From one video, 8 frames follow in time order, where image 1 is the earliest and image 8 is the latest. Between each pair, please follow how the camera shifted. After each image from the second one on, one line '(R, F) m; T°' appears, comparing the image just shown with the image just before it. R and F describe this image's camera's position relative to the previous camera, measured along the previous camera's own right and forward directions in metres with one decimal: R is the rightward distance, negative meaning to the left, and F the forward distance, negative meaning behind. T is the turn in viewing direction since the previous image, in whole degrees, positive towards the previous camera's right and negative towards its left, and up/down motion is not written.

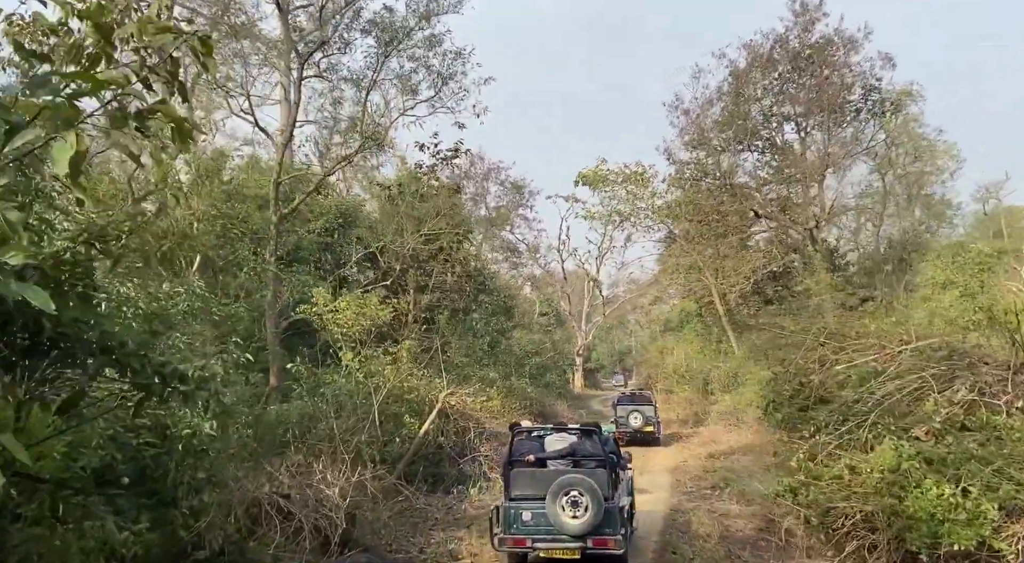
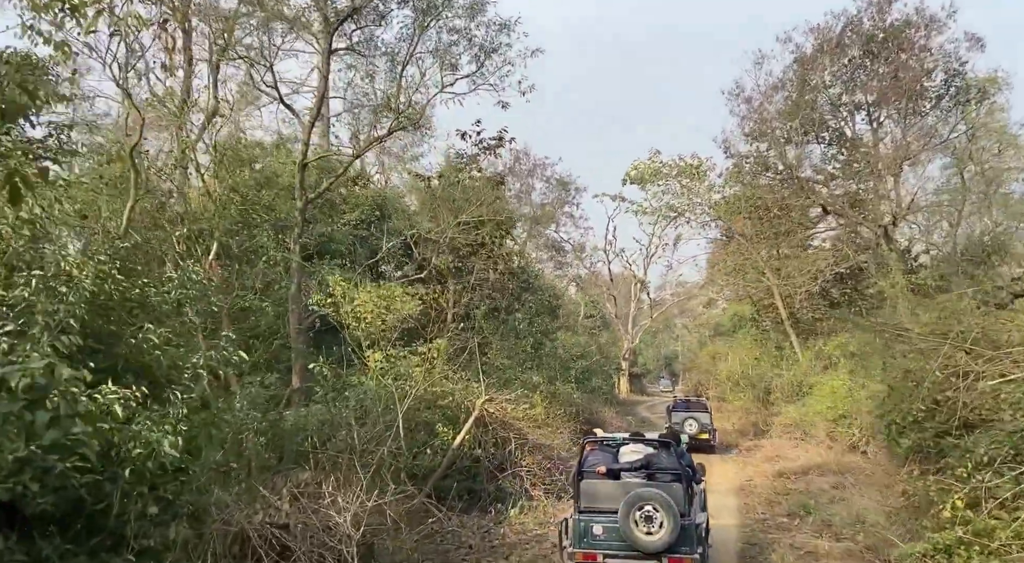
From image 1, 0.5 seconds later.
(-0.1, +1.2) m; -3°
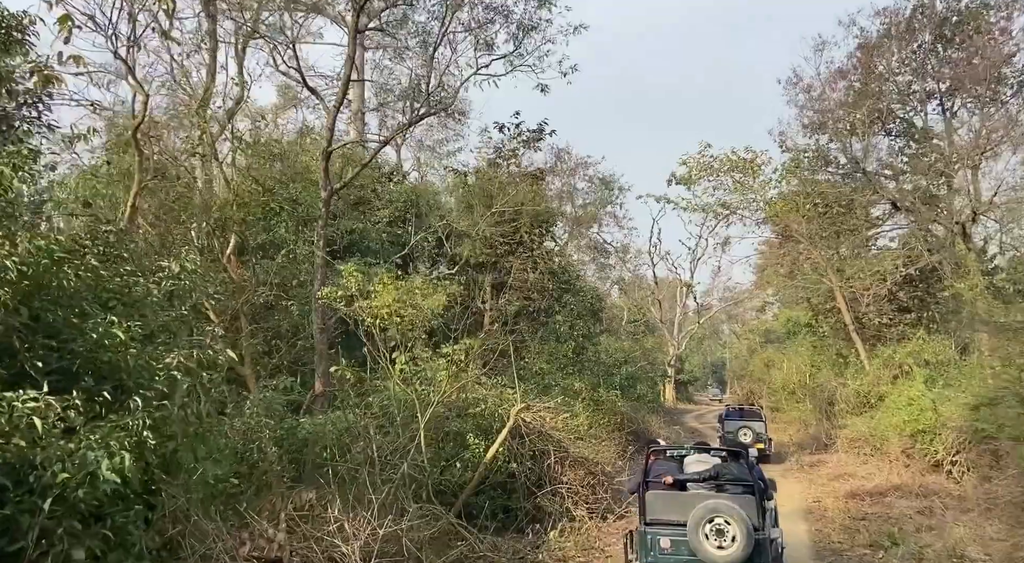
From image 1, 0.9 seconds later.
(0.0, +0.9) m; -3°
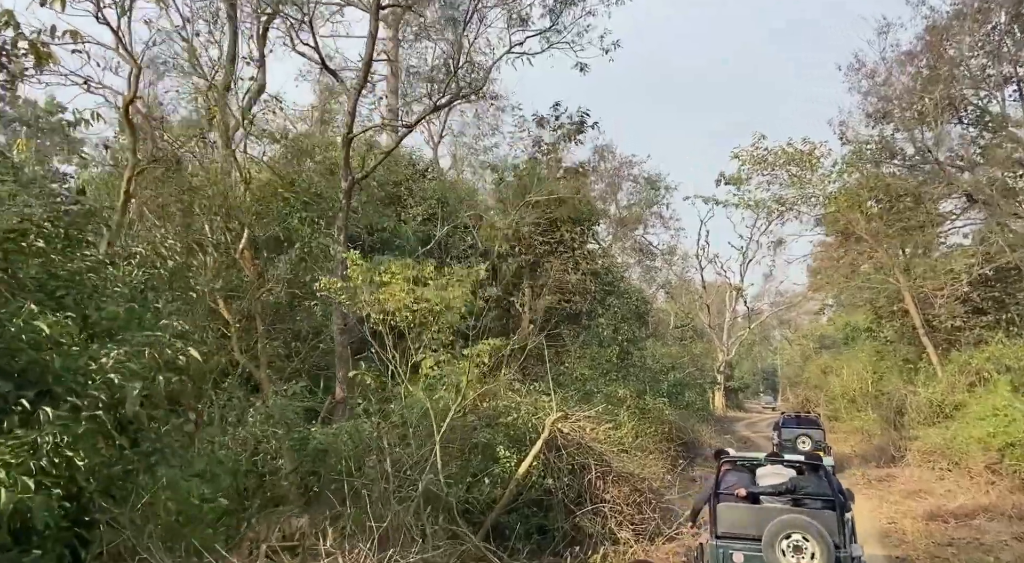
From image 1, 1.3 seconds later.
(+0.1, +0.9) m; -3°
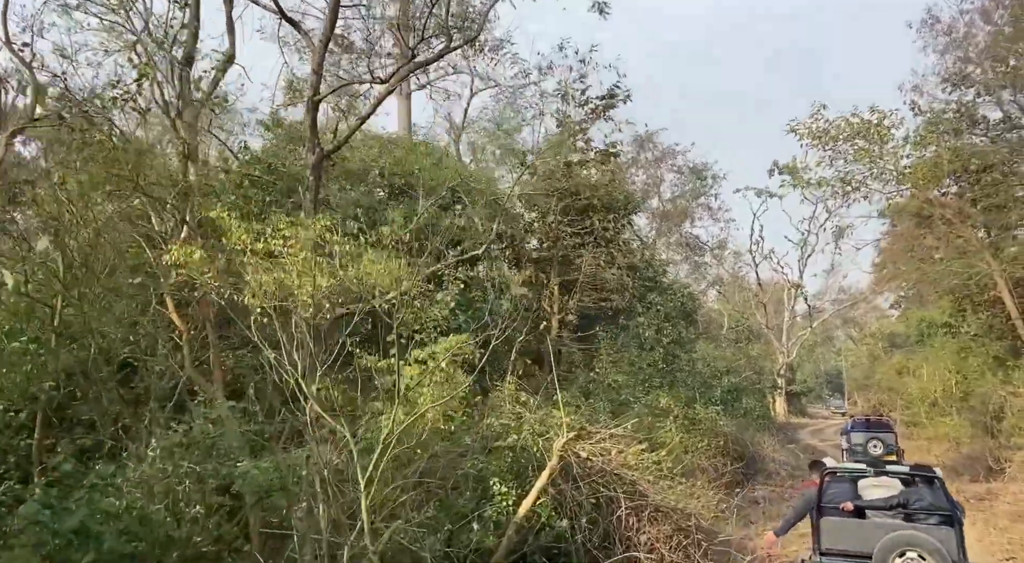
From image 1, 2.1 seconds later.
(+0.4, +1.7) m; -4°
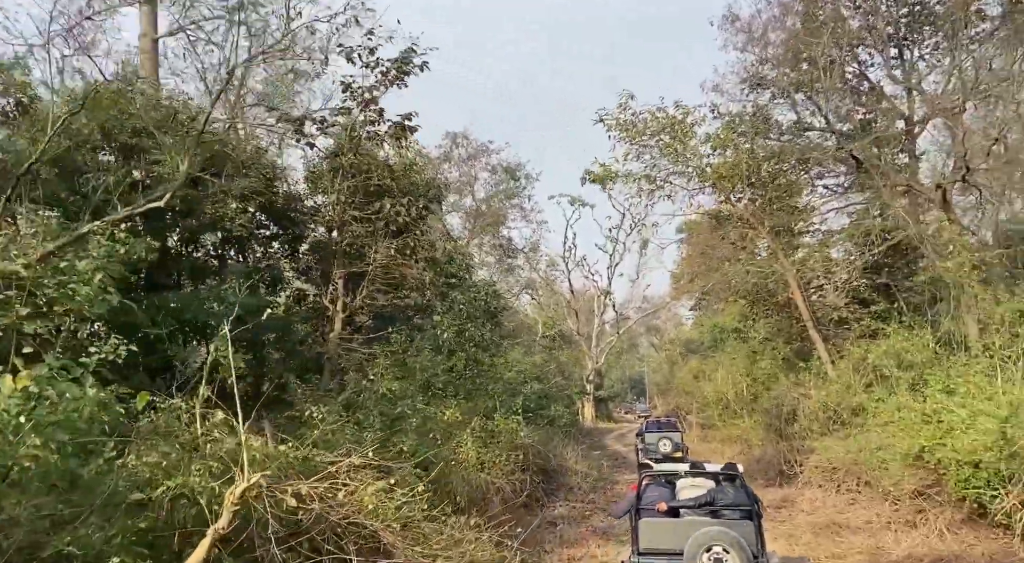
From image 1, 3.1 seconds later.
(+0.8, +1.7) m; +14°
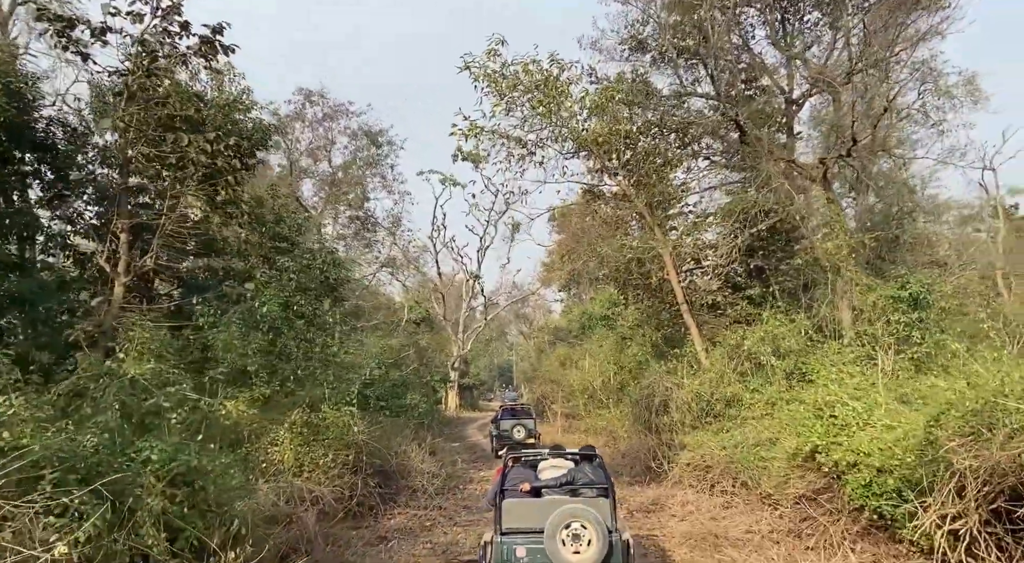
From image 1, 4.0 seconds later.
(+0.5, +1.9) m; +10°
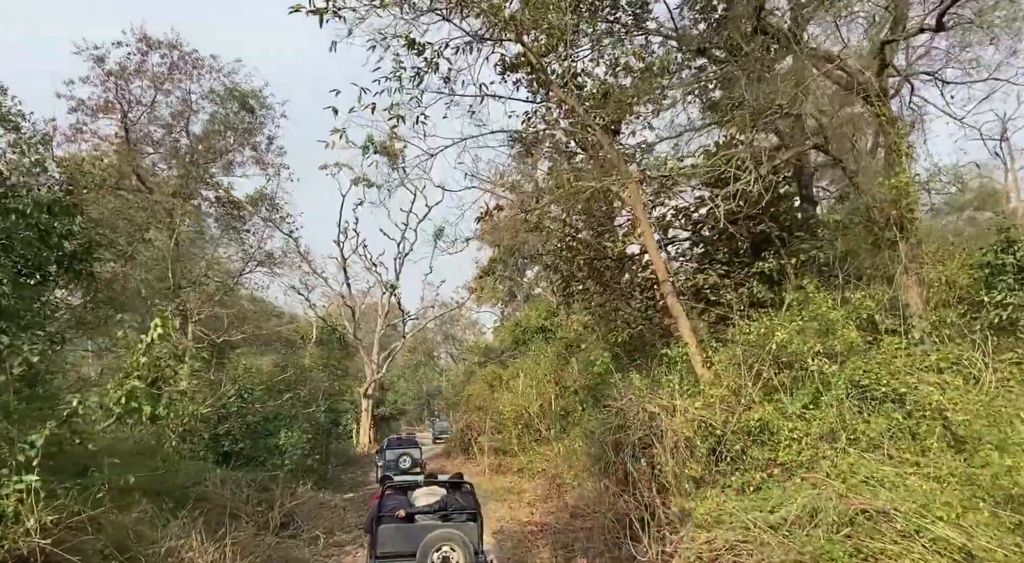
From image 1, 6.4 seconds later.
(+0.6, +5.0) m; +5°
